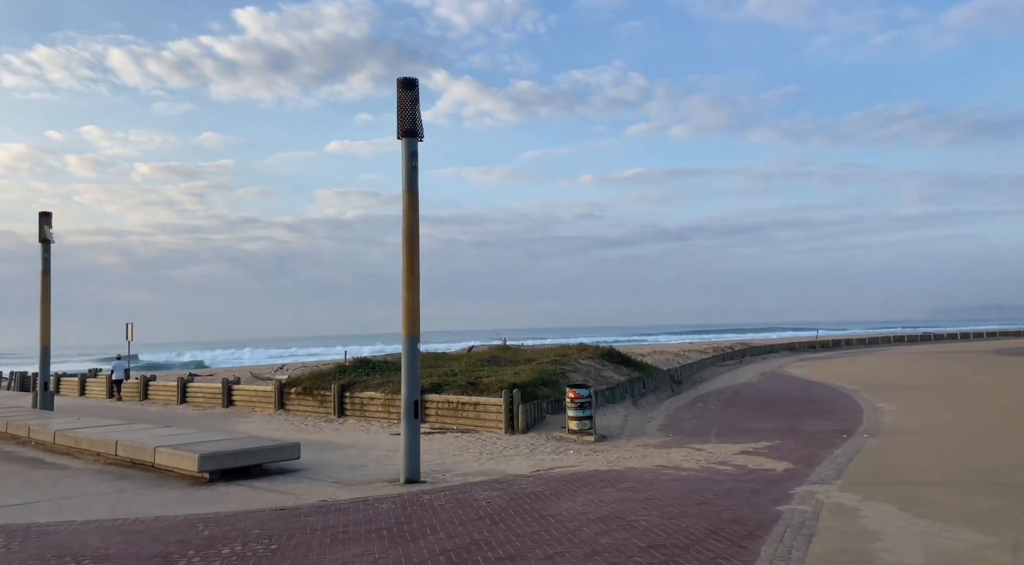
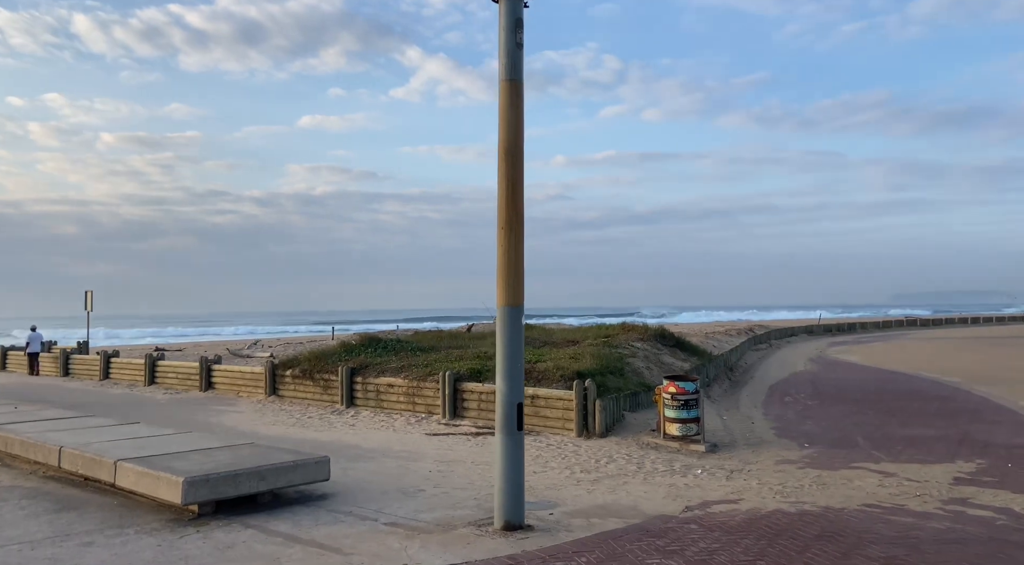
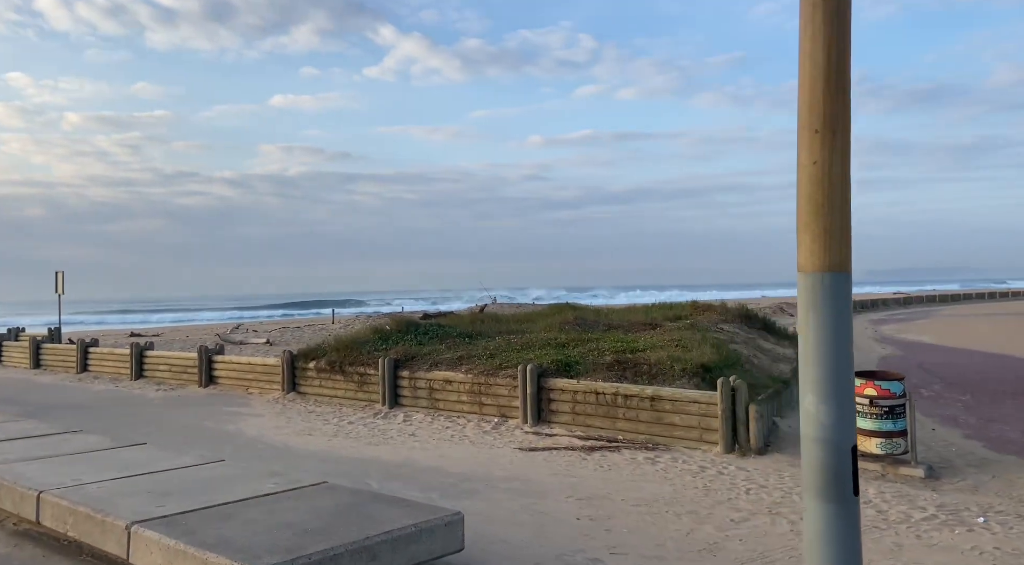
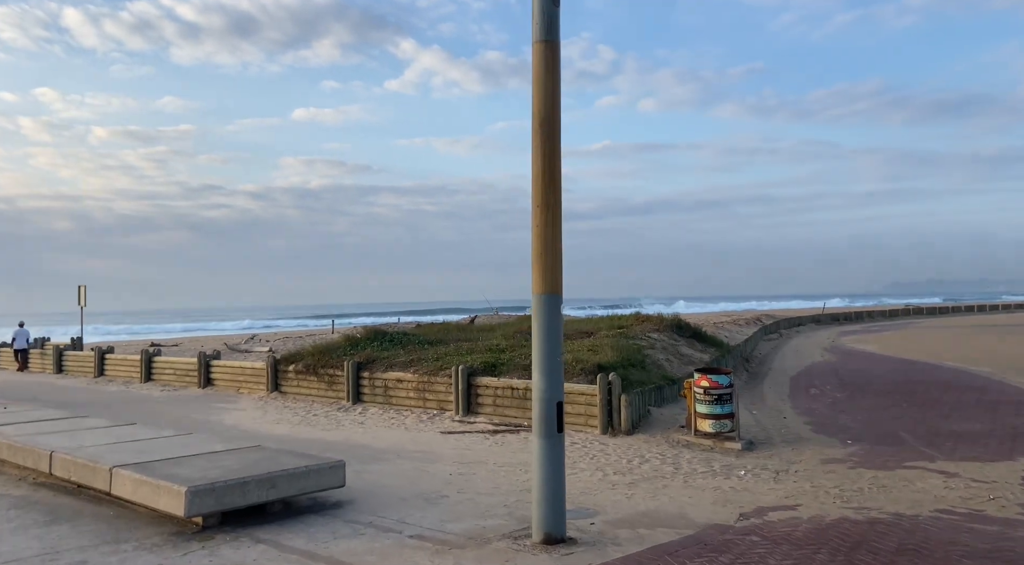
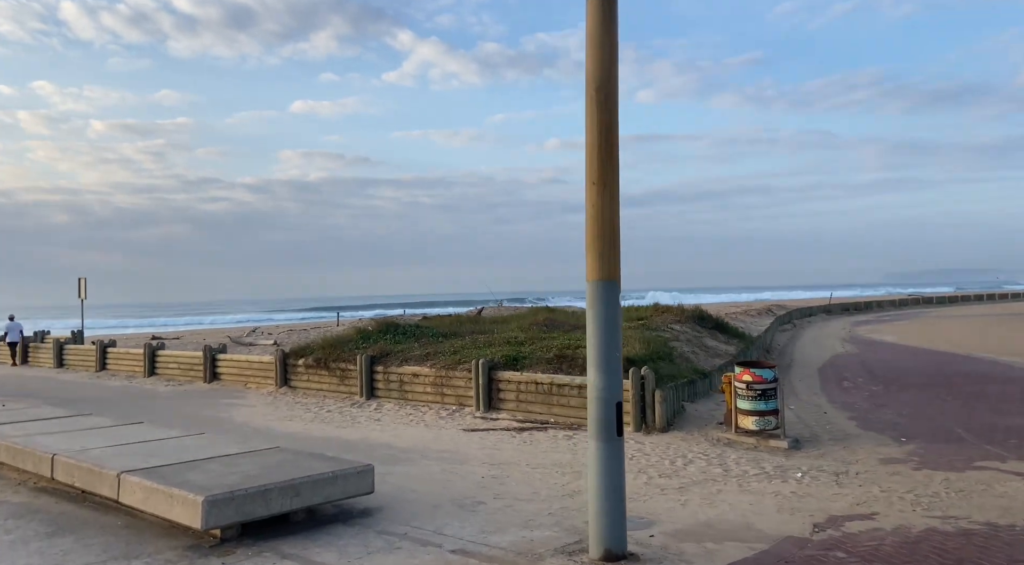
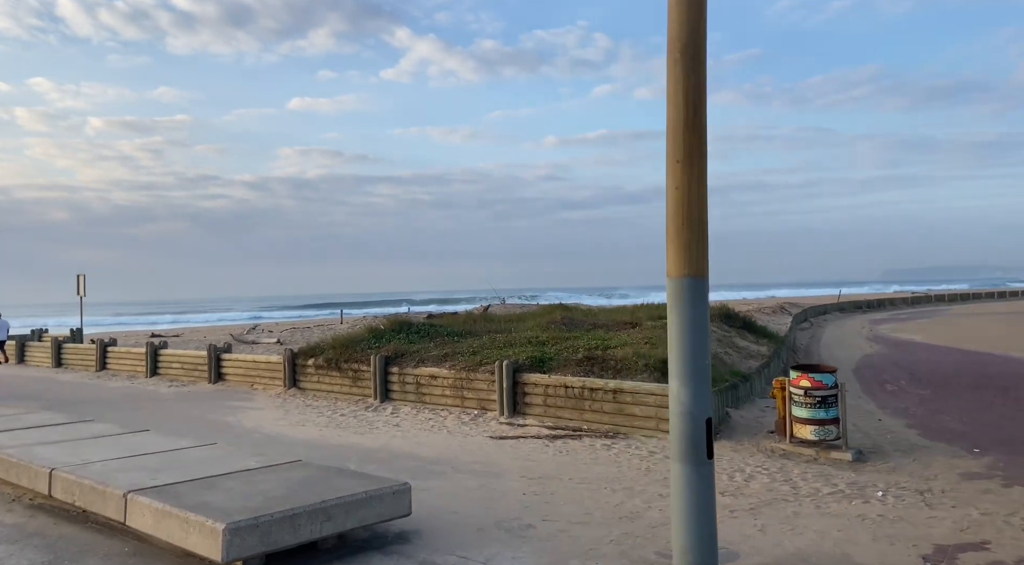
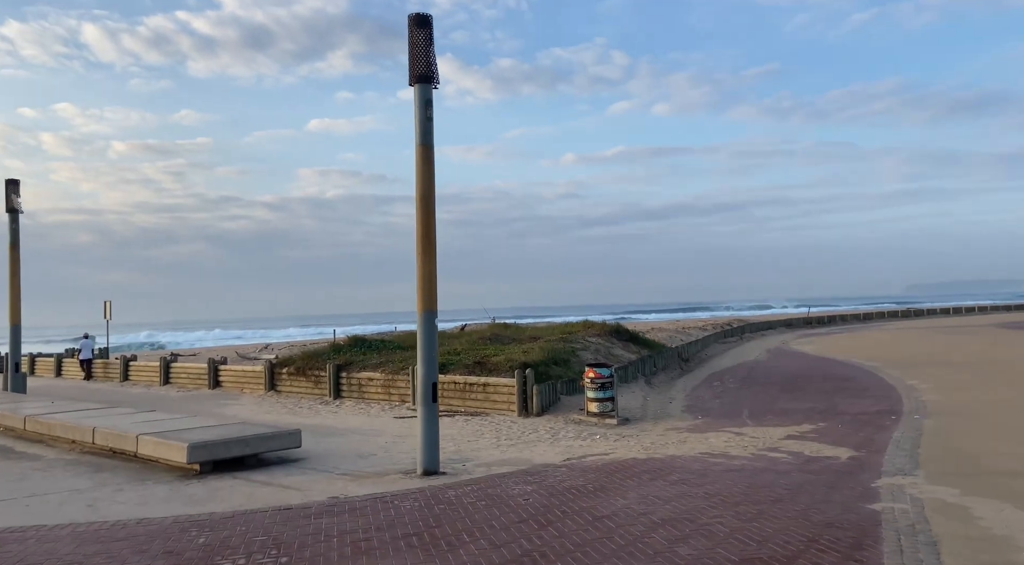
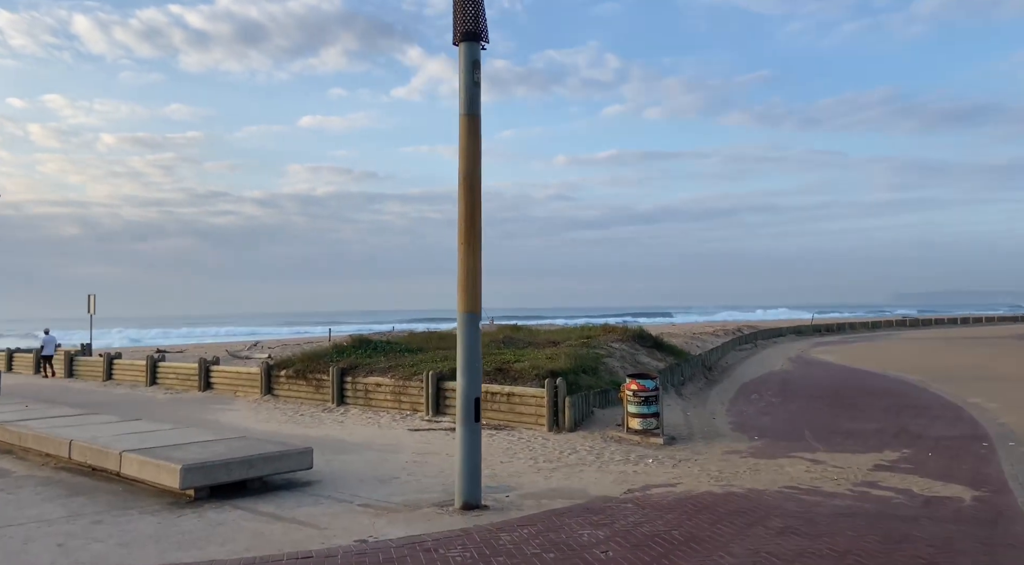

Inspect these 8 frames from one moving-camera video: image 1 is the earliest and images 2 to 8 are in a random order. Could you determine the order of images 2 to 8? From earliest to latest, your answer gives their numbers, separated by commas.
7, 8, 2, 4, 5, 6, 3
